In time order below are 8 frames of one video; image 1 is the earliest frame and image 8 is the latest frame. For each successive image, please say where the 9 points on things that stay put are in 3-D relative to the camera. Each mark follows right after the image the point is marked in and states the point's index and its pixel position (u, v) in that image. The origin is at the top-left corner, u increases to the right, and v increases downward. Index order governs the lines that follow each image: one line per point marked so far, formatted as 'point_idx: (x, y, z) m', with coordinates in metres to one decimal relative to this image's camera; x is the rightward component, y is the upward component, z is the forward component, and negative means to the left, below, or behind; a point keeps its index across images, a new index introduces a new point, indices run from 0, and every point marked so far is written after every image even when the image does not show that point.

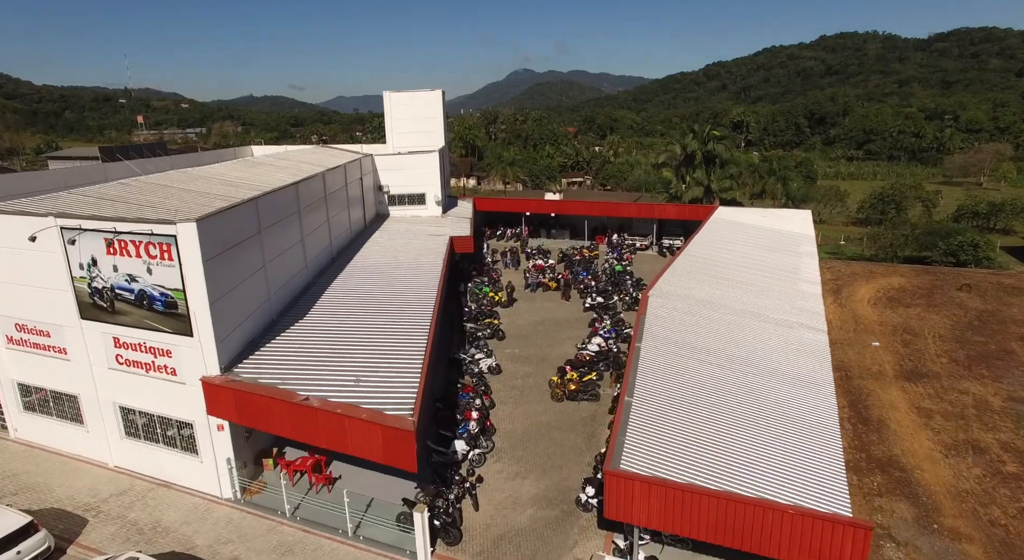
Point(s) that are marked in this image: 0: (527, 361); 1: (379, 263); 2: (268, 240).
0: (+0.4, -2.5, +17.0) m
1: (-4.6, +0.6, +19.4) m
2: (-5.7, +0.9, +13.3) m
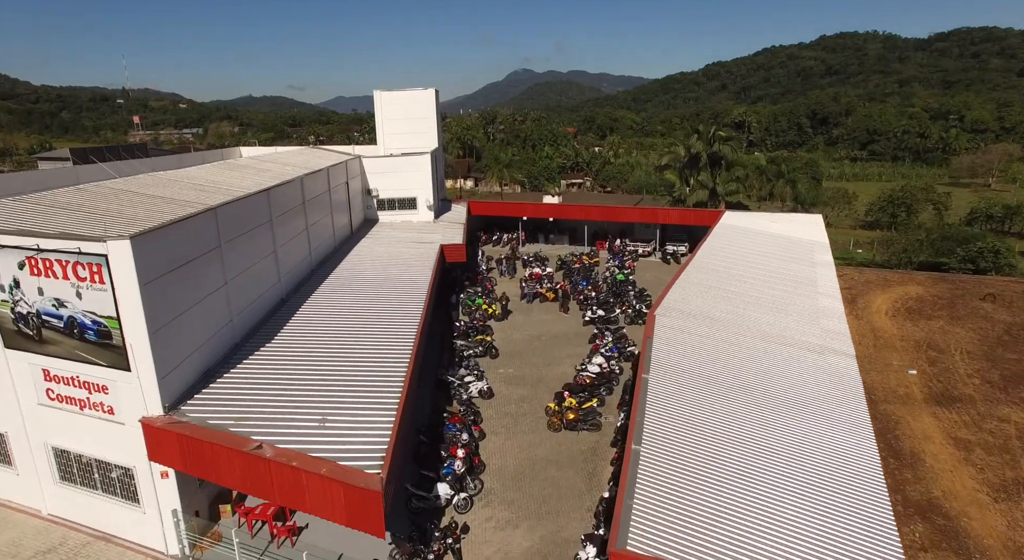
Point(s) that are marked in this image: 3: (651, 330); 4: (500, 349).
0: (+0.2, -2.8, +15.6) m
1: (-4.7, +0.2, +18.0) m
2: (-5.9, +0.5, +11.9) m
3: (+3.2, -1.2, +13.0) m
4: (-0.4, -2.2, +17.7) m
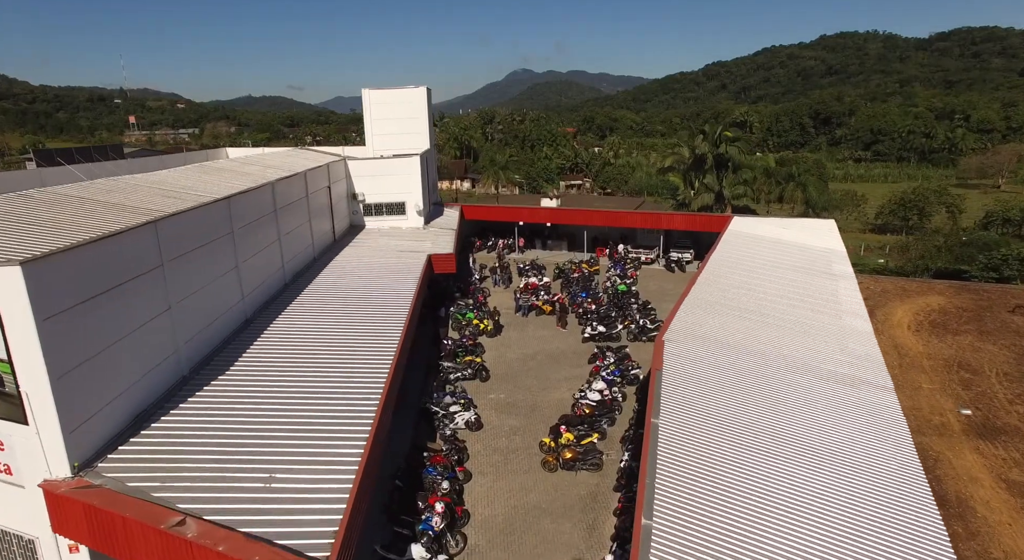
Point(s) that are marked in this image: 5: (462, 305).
0: (0.0, -3.3, +14.0) m
1: (-5.0, -0.2, +16.5) m
2: (-6.1, +0.1, +10.4) m
3: (+3.0, -1.7, +11.5) m
4: (-0.6, -2.6, +16.1) m
5: (-1.7, -0.9, +19.6) m
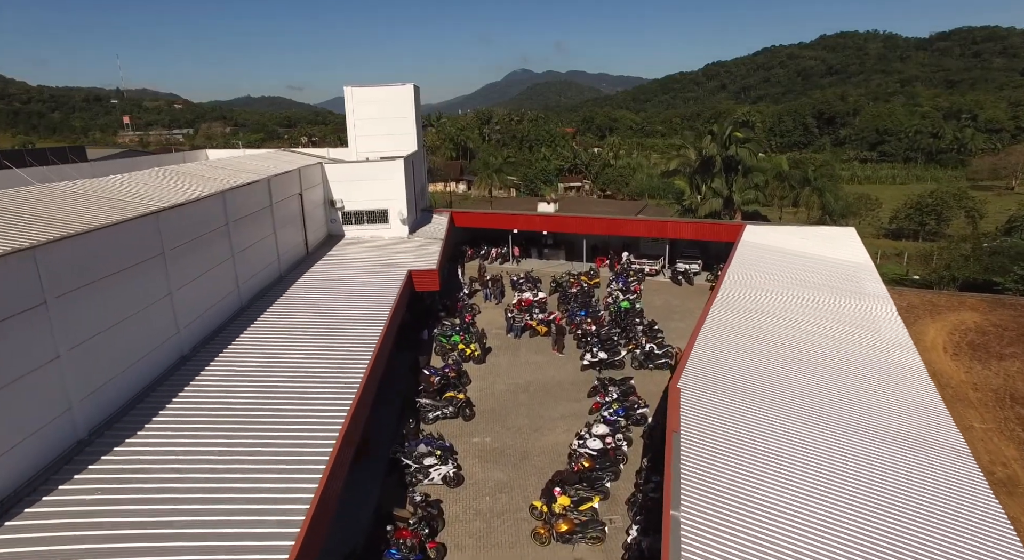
0: (-0.2, -3.8, +12.0) m
1: (-5.2, -0.8, +14.4) m
2: (-6.4, -0.5, +8.3) m
3: (+2.7, -2.2, +9.4) m
4: (-0.9, -3.2, +14.1) m
5: (-2.0, -1.5, +17.5) m
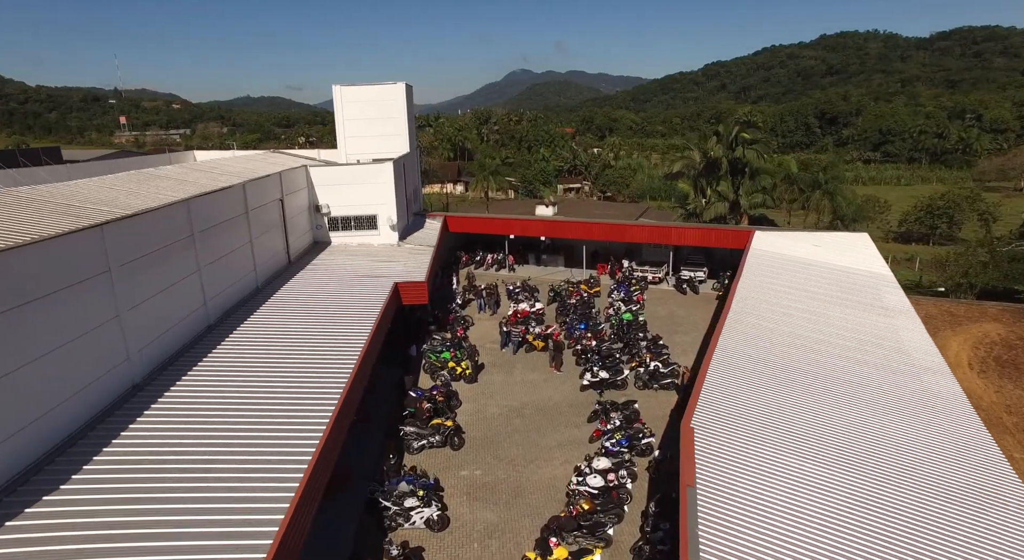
0: (-0.4, -4.1, +10.8) m
1: (-5.4, -1.1, +13.2) m
2: (-6.6, -0.8, +7.1) m
3: (+2.5, -2.5, +8.2) m
4: (-1.0, -3.5, +12.9) m
5: (-2.2, -1.8, +16.4) m
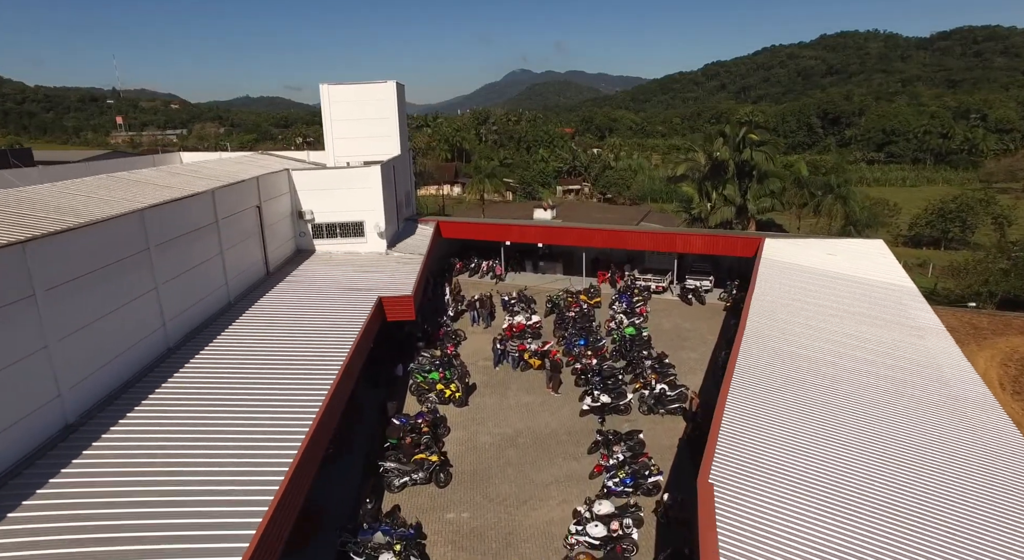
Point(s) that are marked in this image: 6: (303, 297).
0: (-0.6, -4.5, +9.6) m
1: (-5.6, -1.5, +12.0) m
2: (-6.7, -1.2, +5.9) m
3: (+2.4, -2.9, +7.0) m
4: (-1.2, -3.9, +11.7) m
5: (-2.4, -2.2, +15.1) m
6: (-5.6, -0.5, +15.4) m
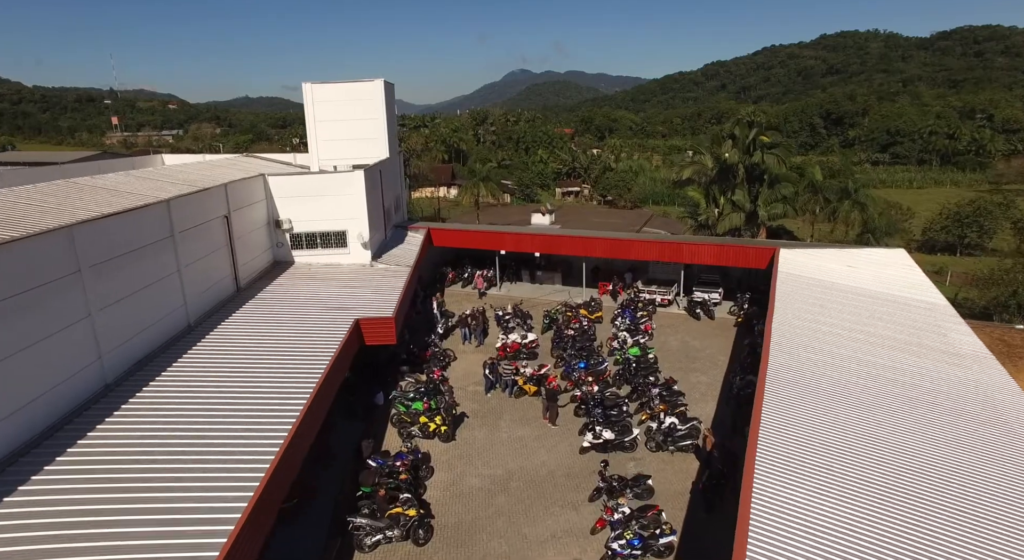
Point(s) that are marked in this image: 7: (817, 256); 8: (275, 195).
0: (-0.7, -5.0, +8.1) m
1: (-5.7, -1.9, +10.5) m
2: (-6.9, -1.6, +4.4) m
3: (+2.2, -3.4, +5.6) m
4: (-1.4, -4.3, +10.2) m
5: (-2.5, -2.6, +13.7) m
6: (-5.8, -0.9, +13.9) m
7: (+9.8, +0.7, +18.3) m
8: (-7.6, +2.7, +18.2) m
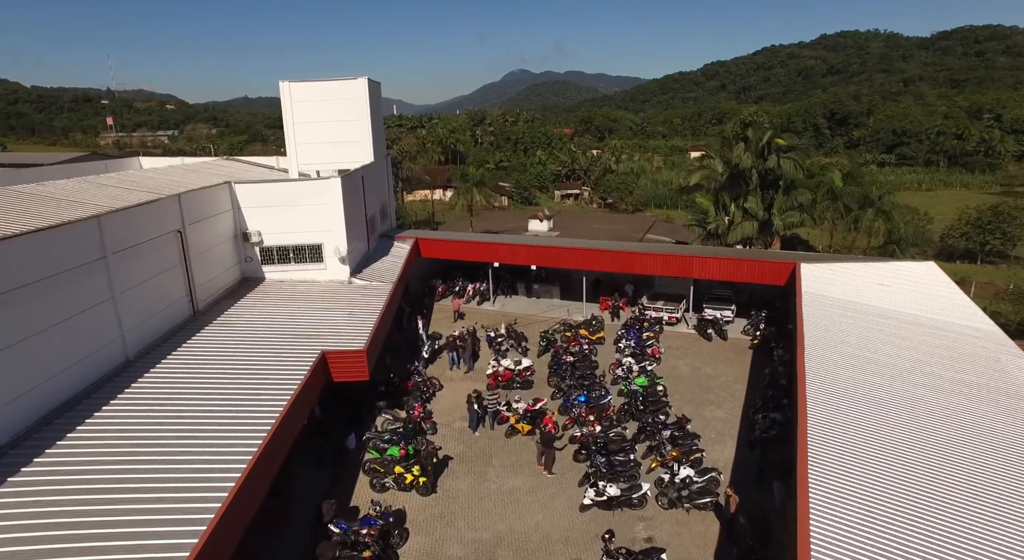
0: (-0.9, -5.5, +6.3) m
1: (-5.9, -2.5, +8.8) m
2: (-7.1, -2.2, +2.7) m
3: (+2.0, -3.9, +3.8) m
4: (-1.6, -4.8, +8.5) m
5: (-2.7, -3.1, +11.9) m
6: (-6.0, -1.5, +12.2) m
7: (+9.6, +0.2, +16.5) m
8: (-7.8, +2.2, +16.4) m
